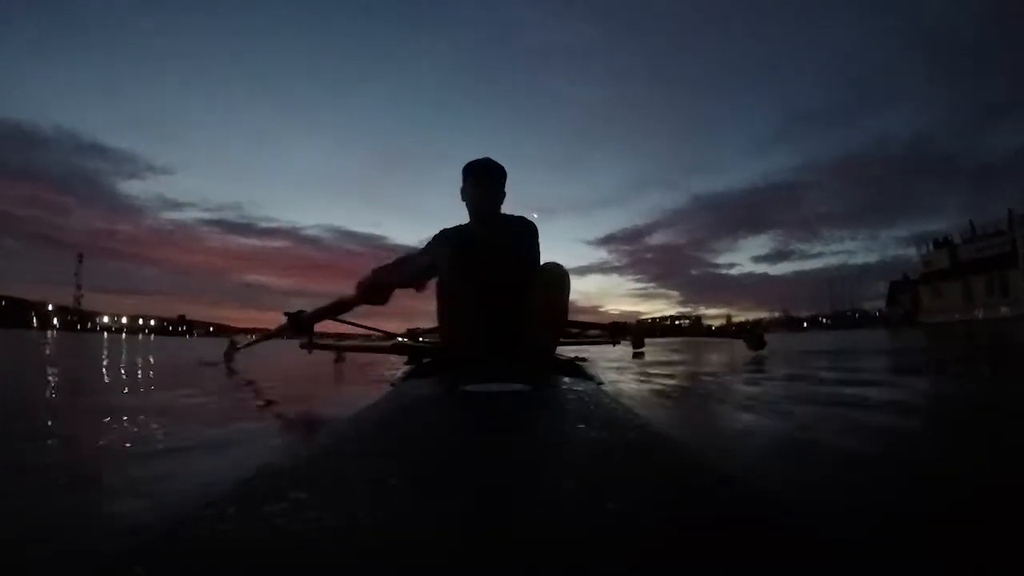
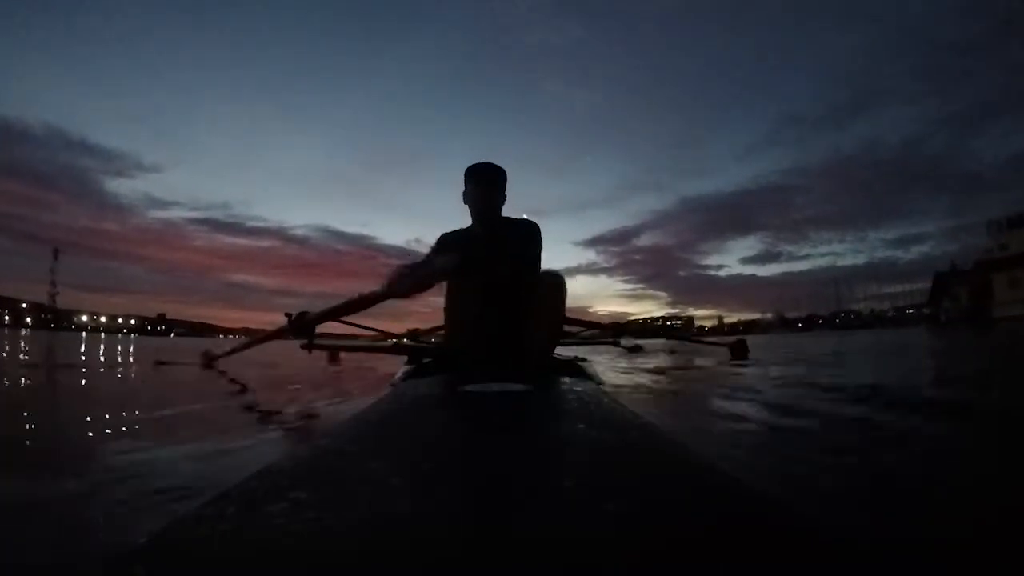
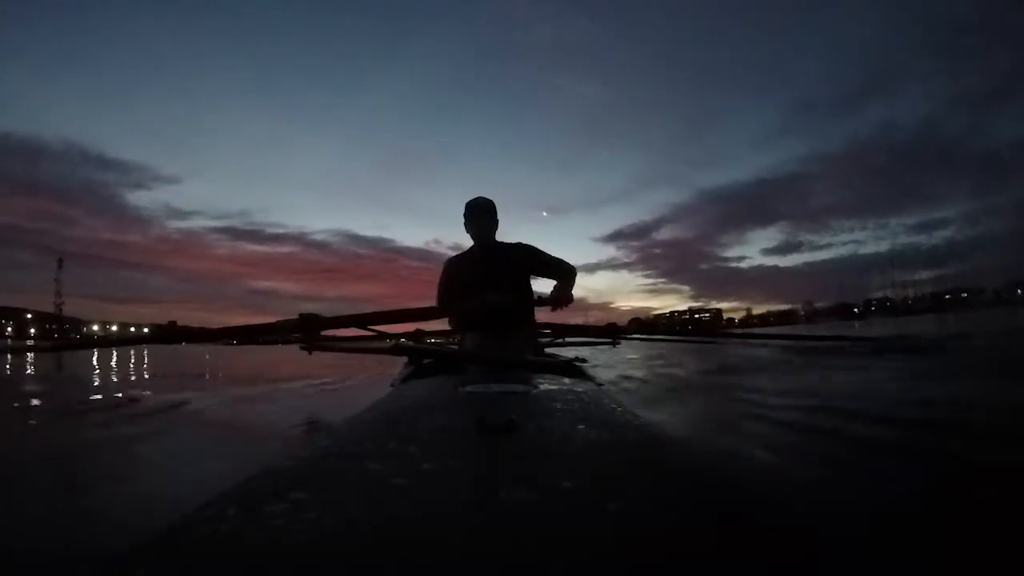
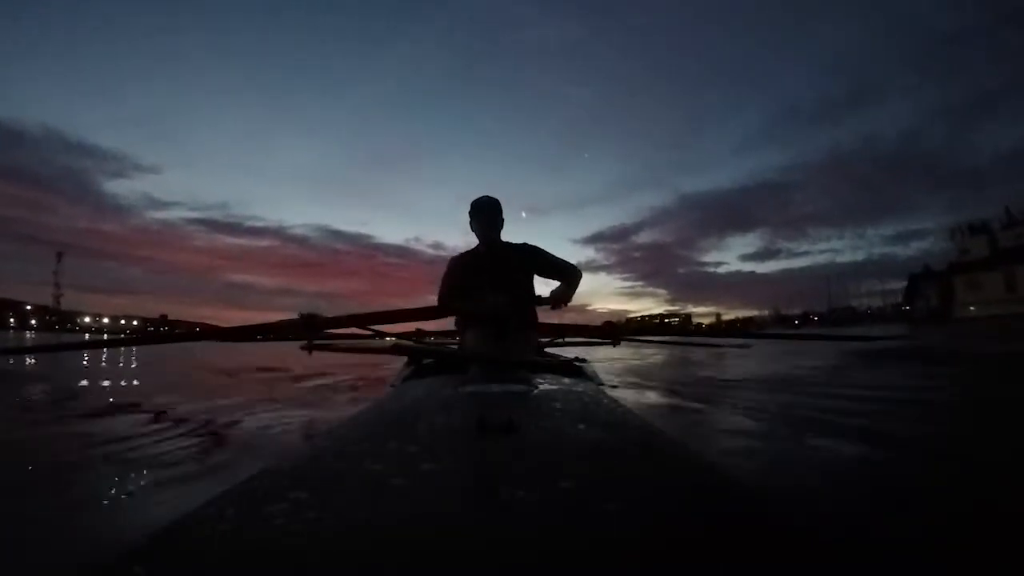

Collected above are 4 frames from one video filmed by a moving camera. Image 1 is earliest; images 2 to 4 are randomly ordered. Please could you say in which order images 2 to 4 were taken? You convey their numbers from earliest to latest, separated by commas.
4, 2, 3
